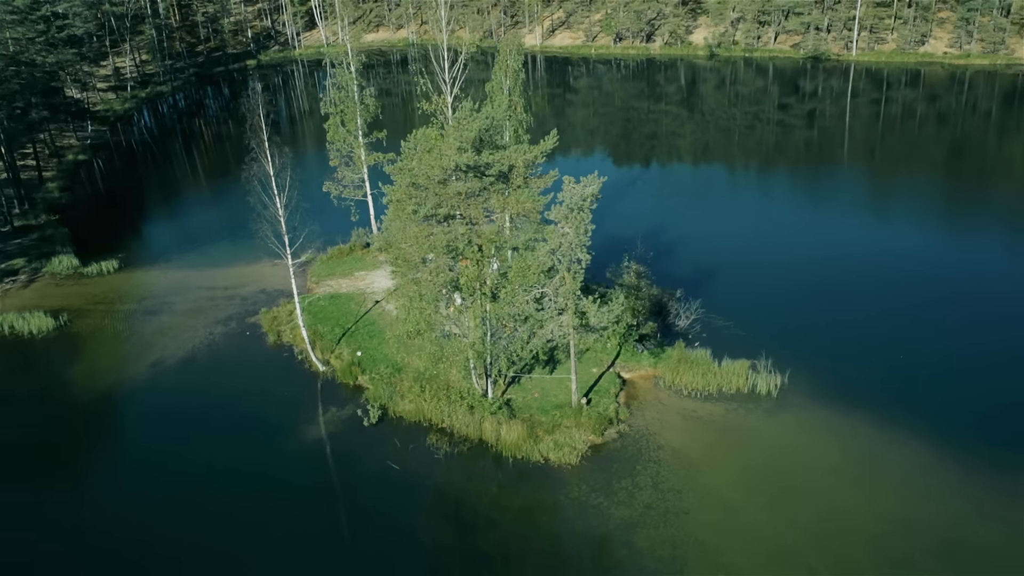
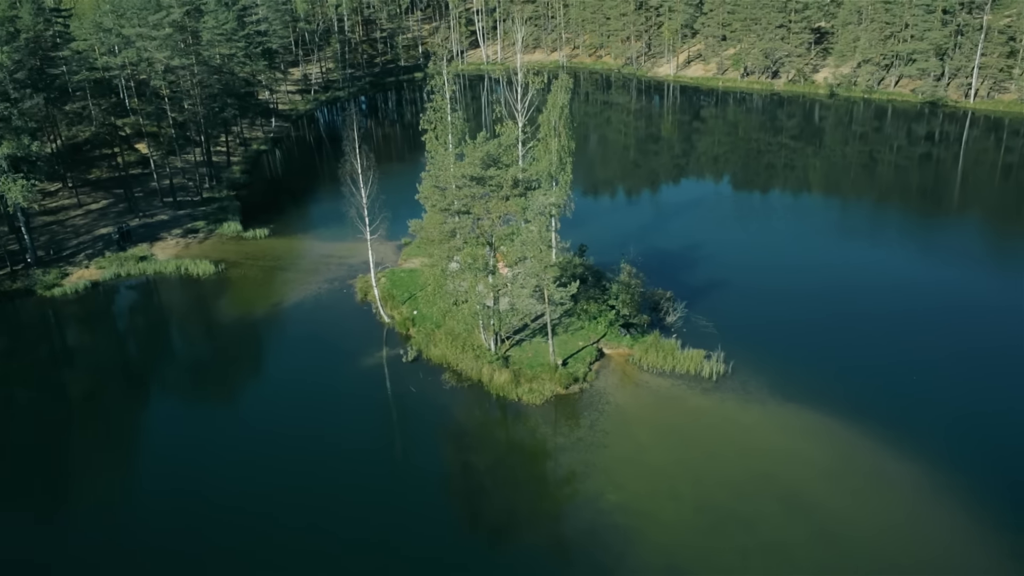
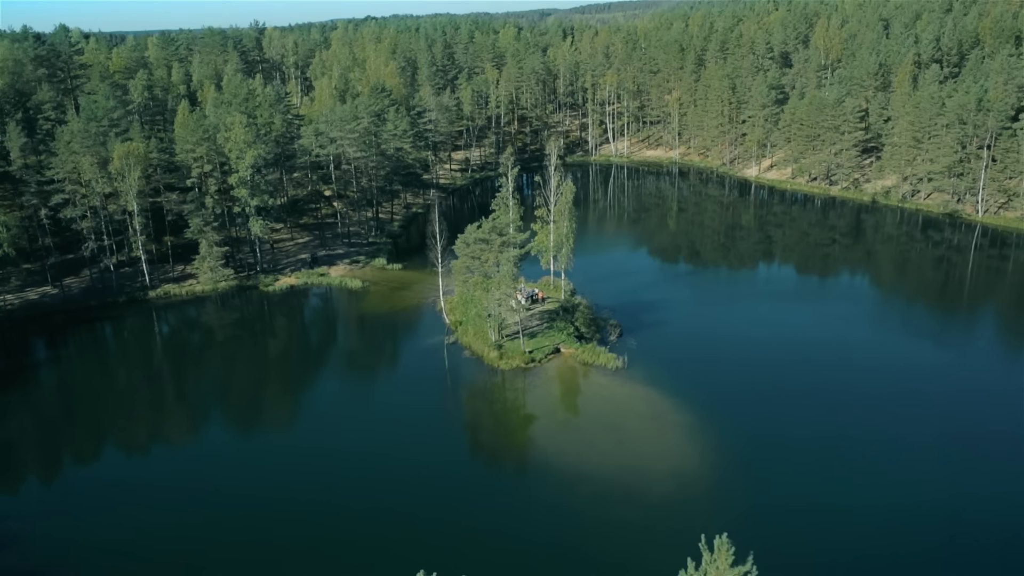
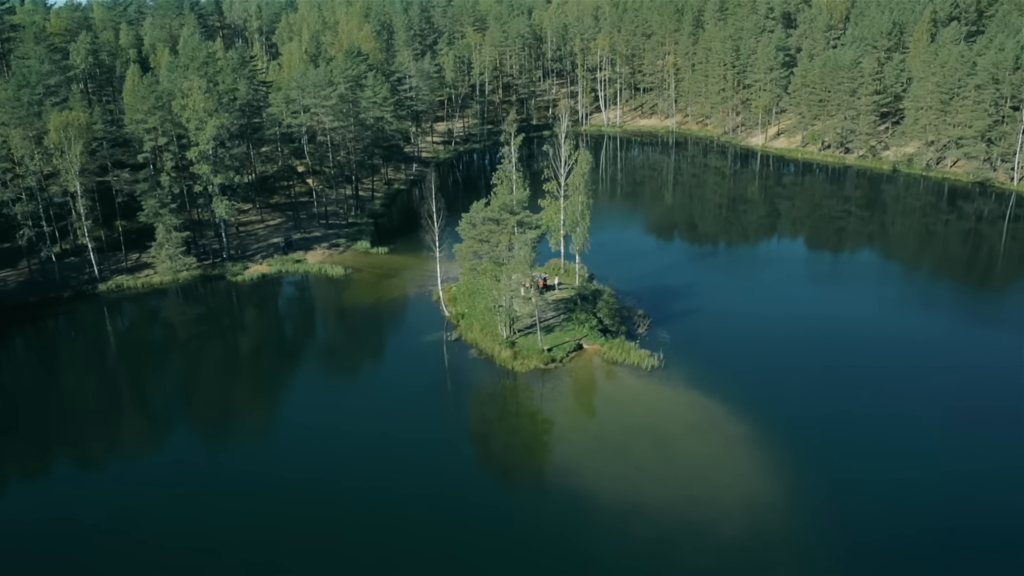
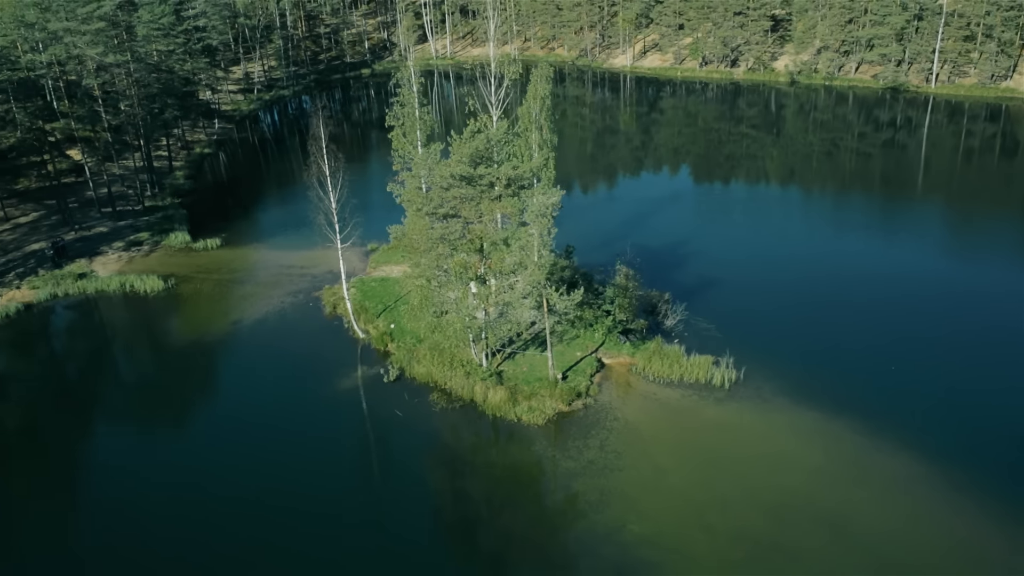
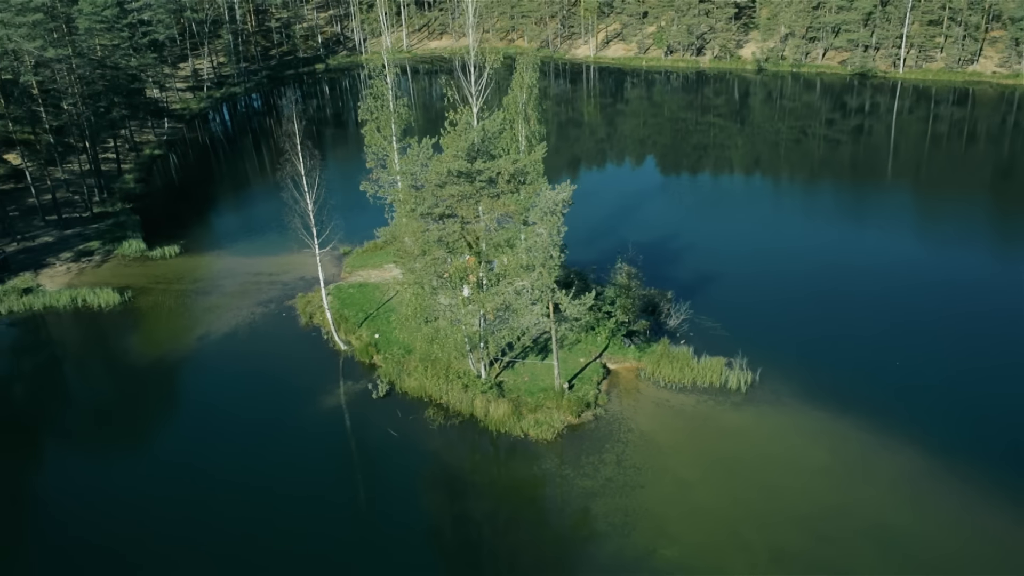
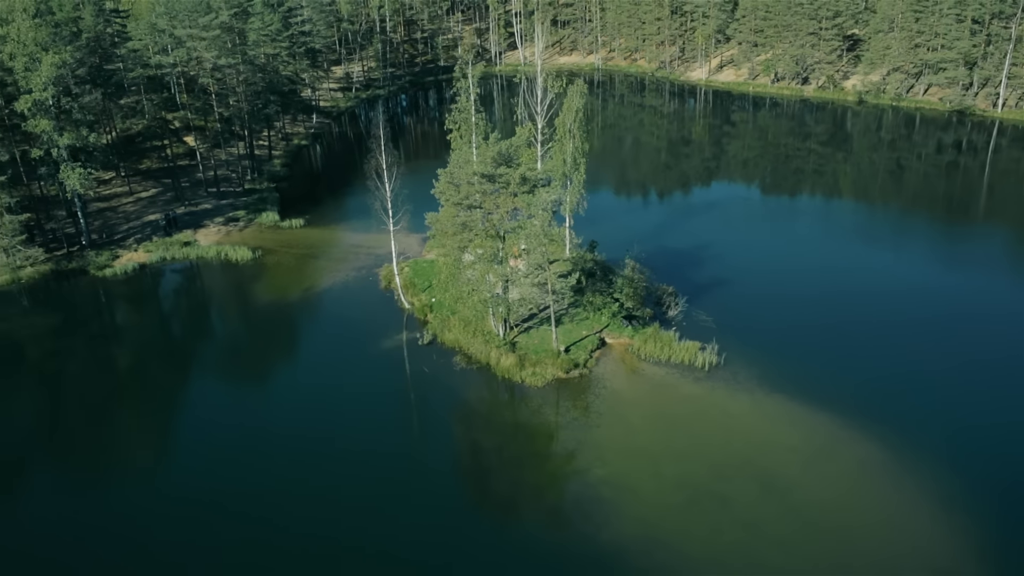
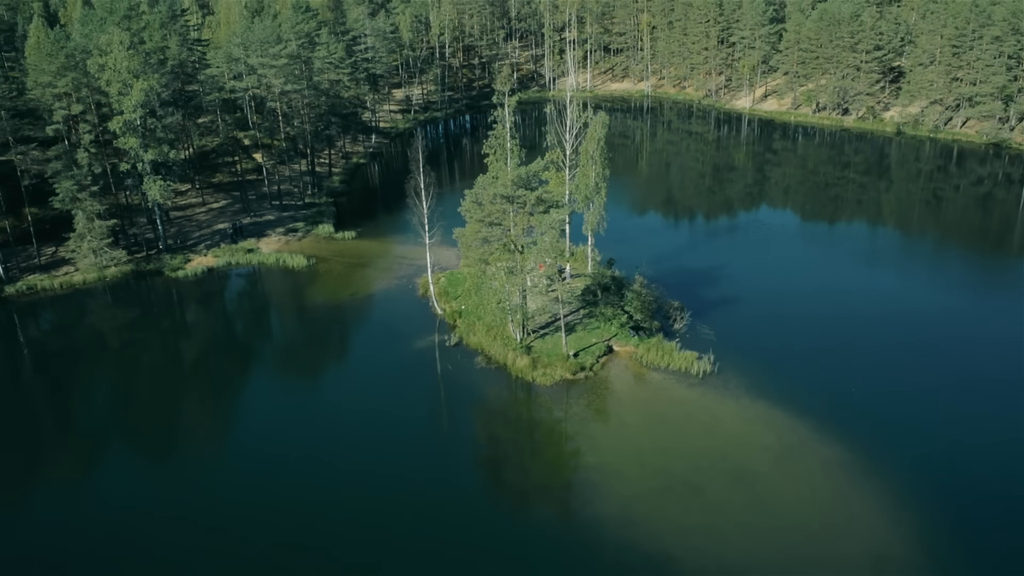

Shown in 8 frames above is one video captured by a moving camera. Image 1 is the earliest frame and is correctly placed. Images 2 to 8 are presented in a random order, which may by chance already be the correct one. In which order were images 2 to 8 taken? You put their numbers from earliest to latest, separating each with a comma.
6, 5, 2, 7, 8, 4, 3
